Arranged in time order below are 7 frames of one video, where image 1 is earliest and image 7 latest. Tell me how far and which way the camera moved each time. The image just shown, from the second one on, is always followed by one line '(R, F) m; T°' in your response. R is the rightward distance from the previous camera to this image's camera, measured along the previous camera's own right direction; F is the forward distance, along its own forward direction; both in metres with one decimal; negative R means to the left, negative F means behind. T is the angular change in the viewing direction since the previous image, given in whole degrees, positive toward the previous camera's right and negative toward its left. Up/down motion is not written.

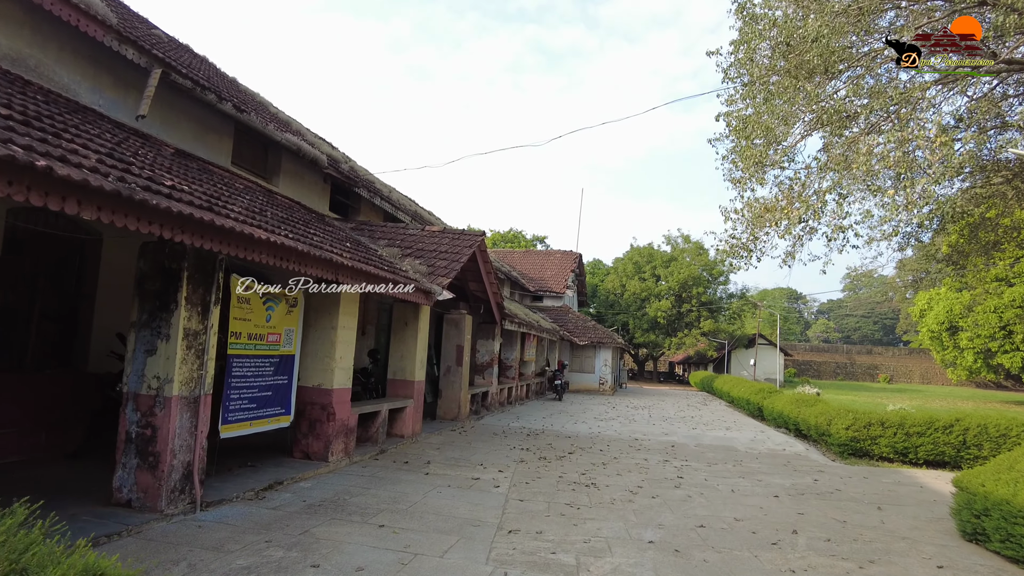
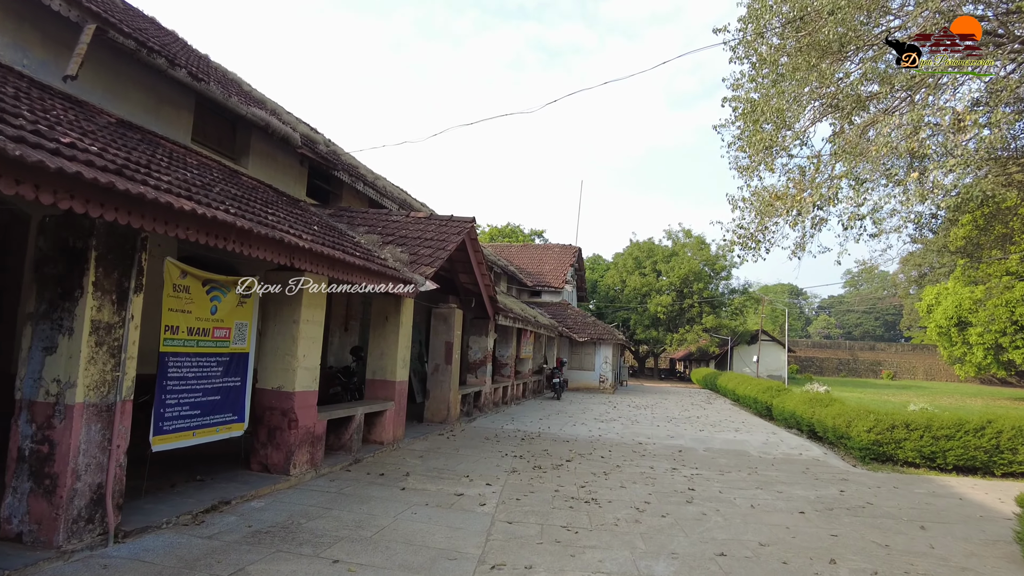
(+0.1, +0.7) m; 0°
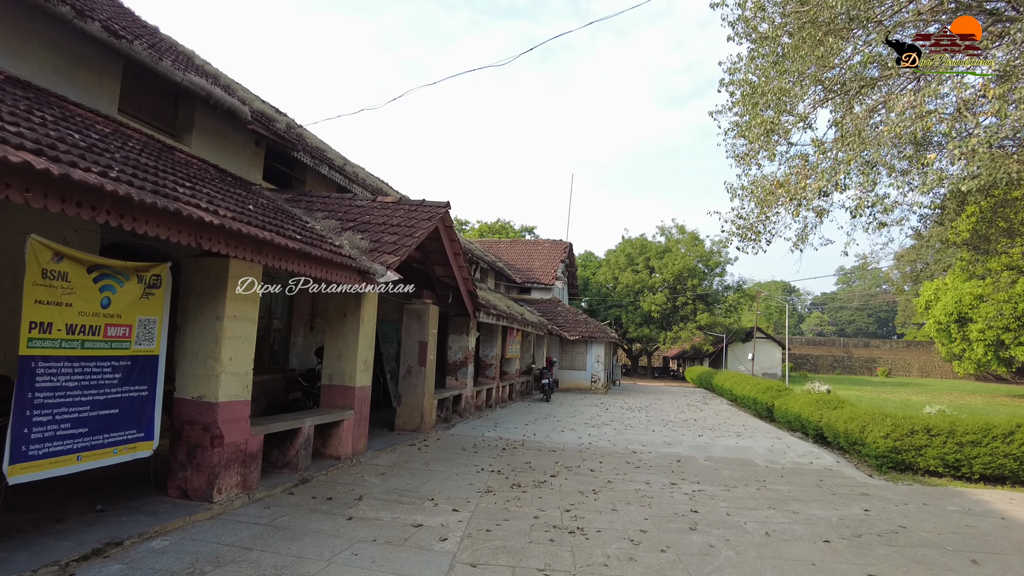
(+0.2, +0.8) m; +1°
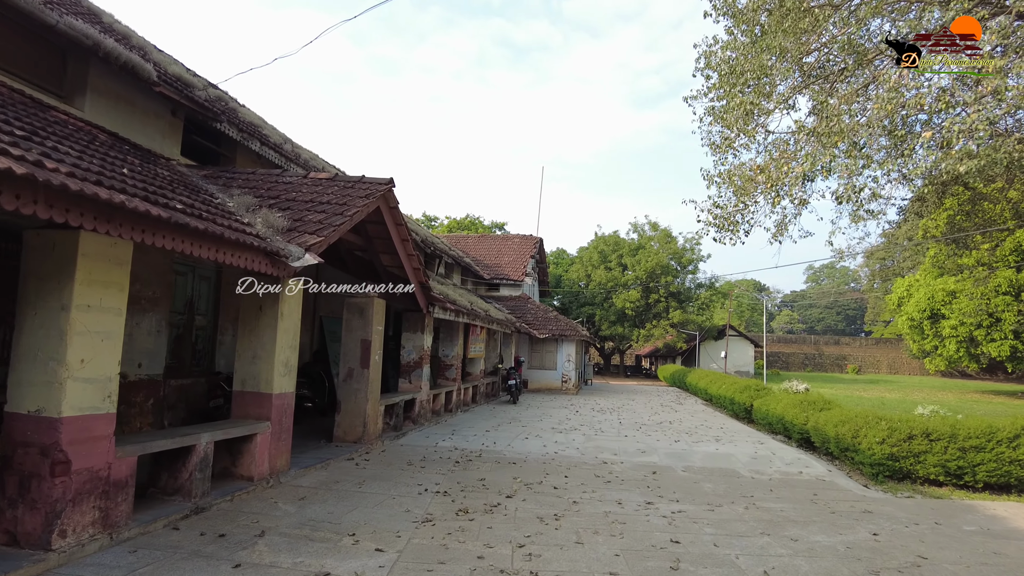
(+0.2, +0.9) m; +2°
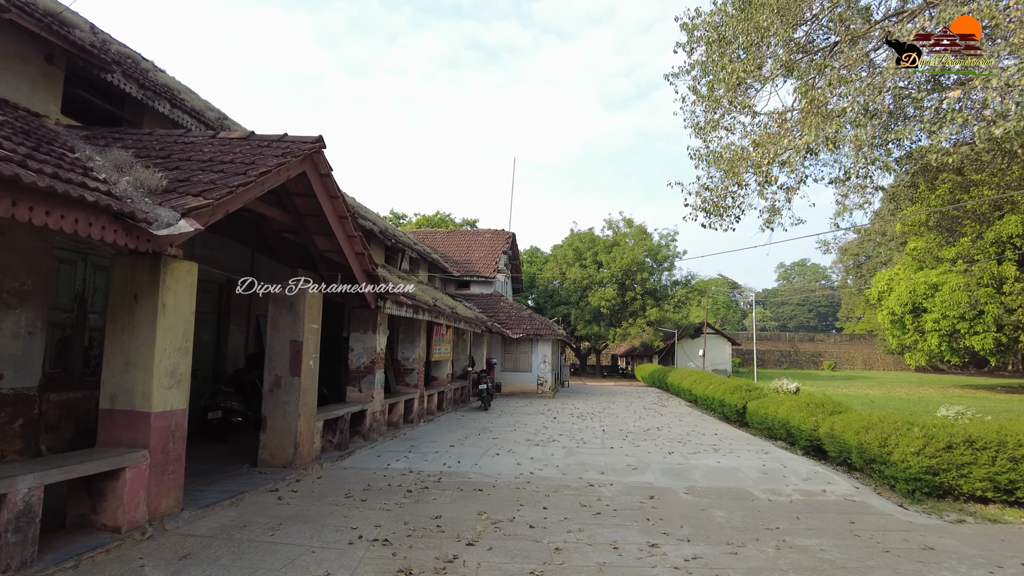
(+0.1, +1.2) m; +2°
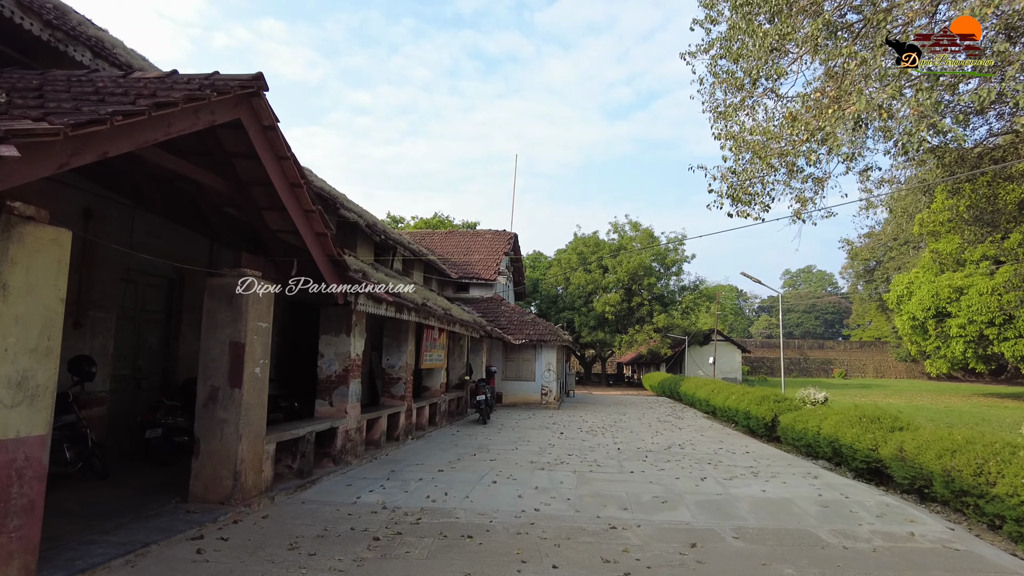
(0.0, +1.2) m; 0°
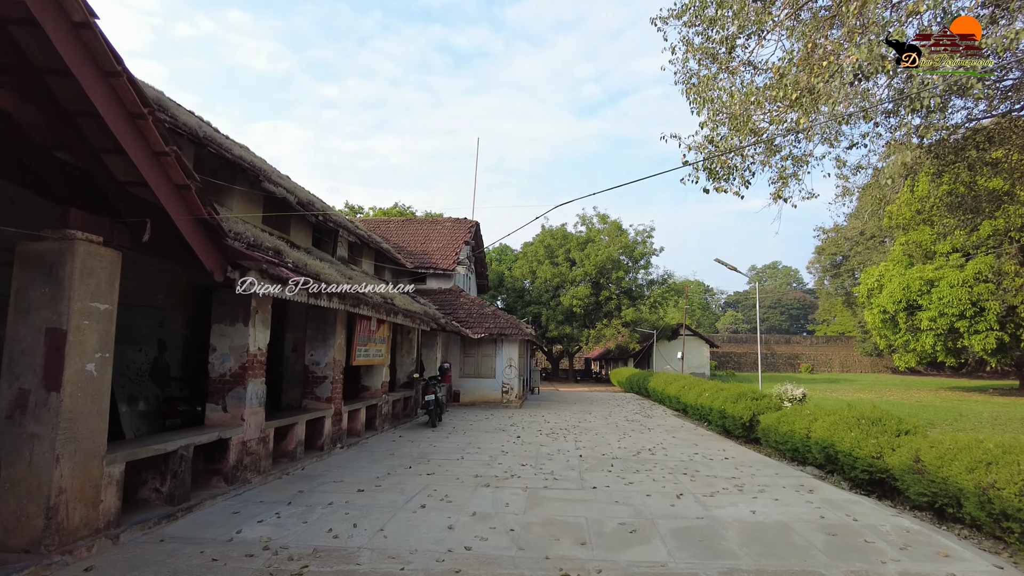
(+0.3, +1.1) m; +3°
